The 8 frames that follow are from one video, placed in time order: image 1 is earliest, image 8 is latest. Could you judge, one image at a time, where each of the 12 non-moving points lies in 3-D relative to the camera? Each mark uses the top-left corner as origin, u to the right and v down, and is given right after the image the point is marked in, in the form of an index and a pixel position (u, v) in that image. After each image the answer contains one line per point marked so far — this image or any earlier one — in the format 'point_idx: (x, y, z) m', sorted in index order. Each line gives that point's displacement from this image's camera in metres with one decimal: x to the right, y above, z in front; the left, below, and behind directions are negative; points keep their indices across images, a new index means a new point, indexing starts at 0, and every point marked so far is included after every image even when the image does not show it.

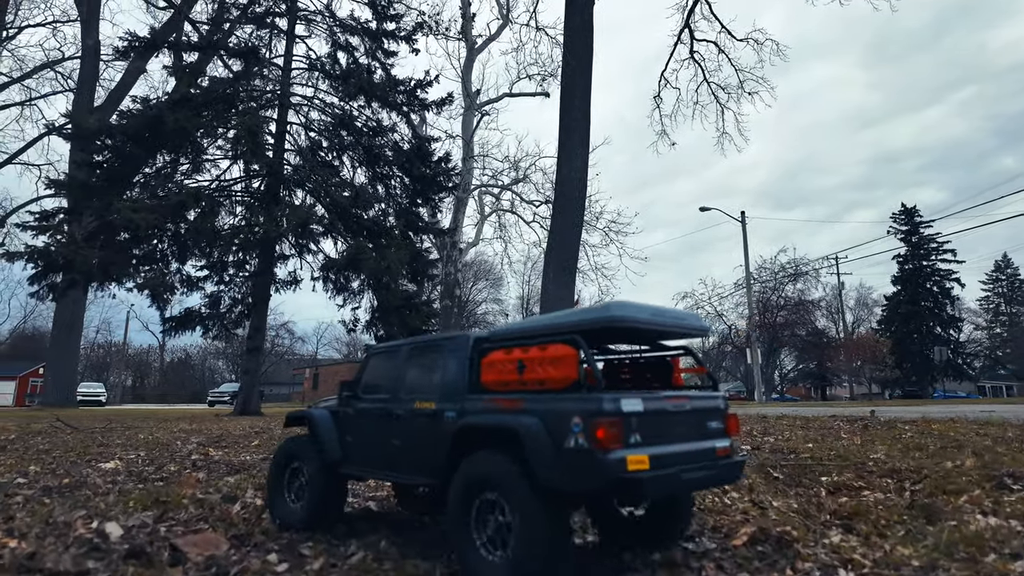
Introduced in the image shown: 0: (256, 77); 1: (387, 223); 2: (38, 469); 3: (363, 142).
0: (-7.9, +6.5, +18.5) m
1: (-3.9, +2.1, +18.7) m
2: (-6.4, -2.7, +8.4) m
3: (-4.7, +4.7, +19.0) m
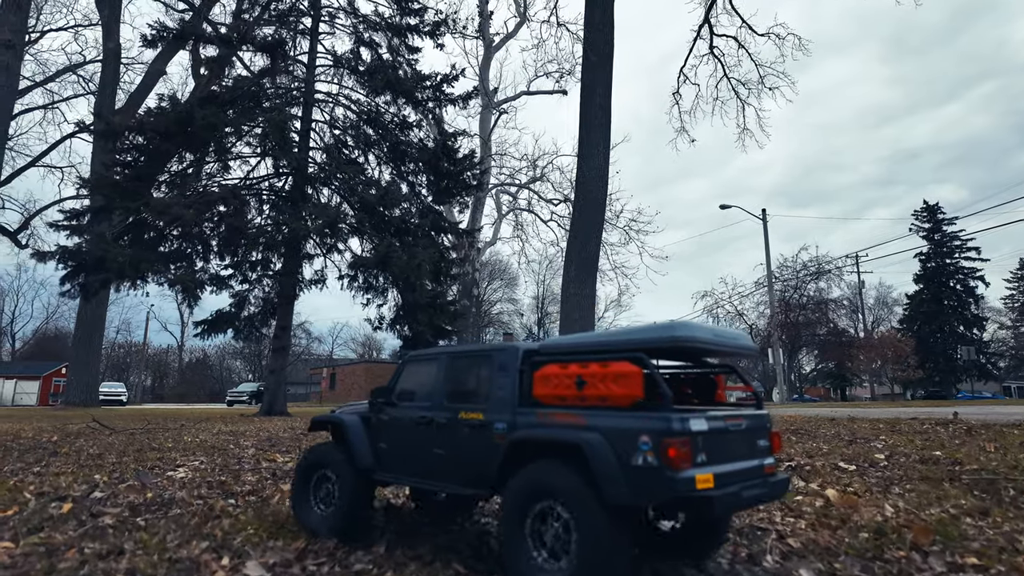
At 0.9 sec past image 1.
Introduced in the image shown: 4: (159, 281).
0: (-7.1, +6.6, +18.4) m
1: (-3.1, +2.2, +18.4) m
2: (-5.8, -2.7, +8.2) m
3: (-3.8, +4.7, +18.8) m
4: (-9.9, +0.3, +17.0) m
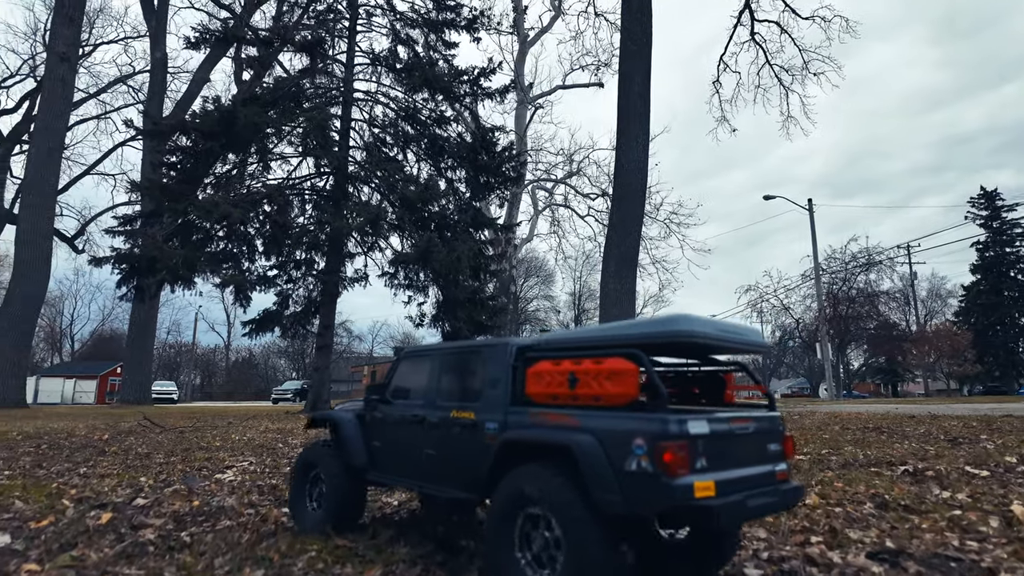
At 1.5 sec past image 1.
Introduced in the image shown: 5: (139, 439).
0: (-5.9, +6.6, +18.5) m
1: (-1.9, +2.3, +18.3) m
2: (-5.1, -2.7, +8.3) m
3: (-2.6, +4.8, +18.7) m
4: (-8.7, +0.3, +17.3) m
5: (-7.5, -3.0, +11.9) m
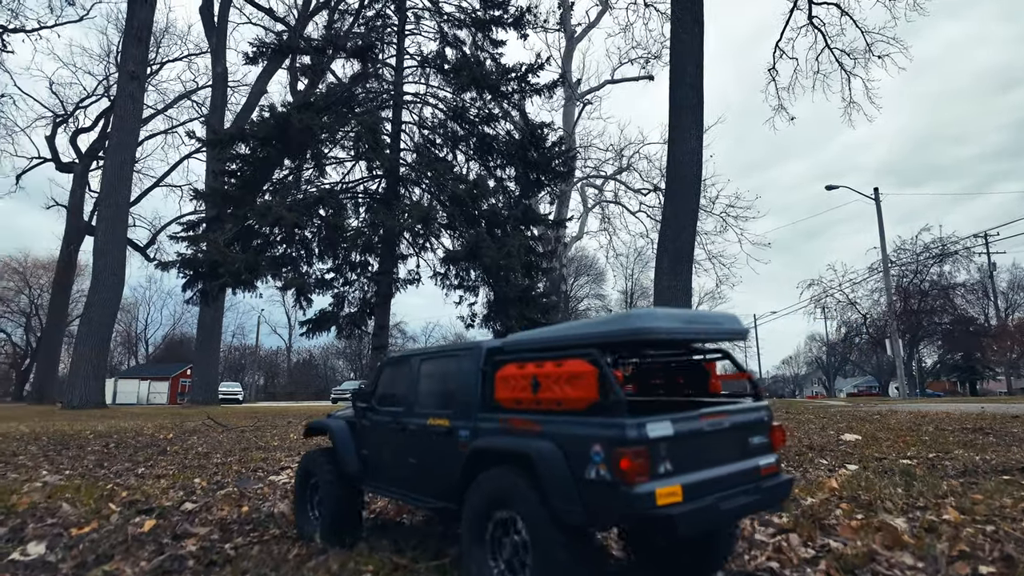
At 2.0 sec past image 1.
0: (-4.4, +6.6, +18.7) m
1: (-0.3, +2.3, +18.2) m
2: (-4.3, -2.7, +8.4) m
3: (-1.1, +4.9, +18.7) m
4: (-7.1, +0.3, +17.8) m
5: (-6.4, -3.1, +12.3) m
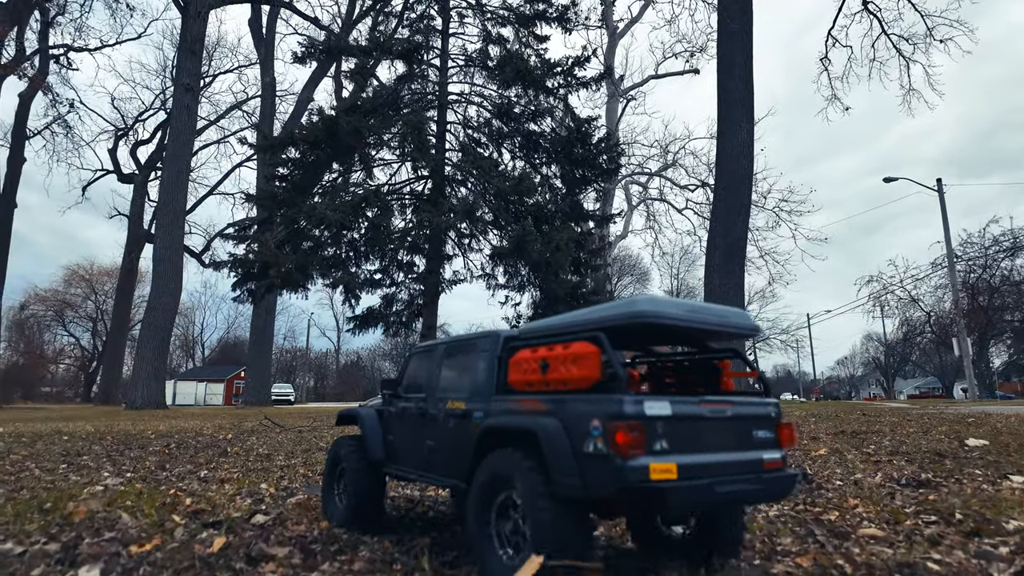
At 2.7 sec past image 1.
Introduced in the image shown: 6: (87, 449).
0: (-3.0, +6.5, +18.7) m
1: (+1.1, +2.3, +17.9) m
2: (-3.5, -2.7, +8.4) m
3: (+0.3, +4.9, +18.4) m
4: (-5.7, +0.2, +18.0) m
5: (-5.3, -3.1, +12.5) m
6: (-7.3, -2.8, +10.4) m
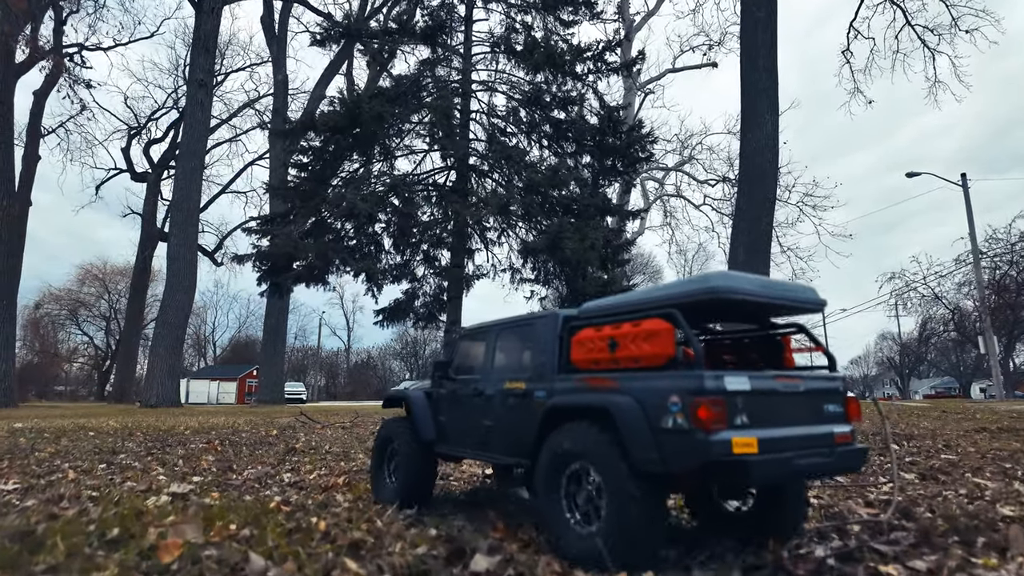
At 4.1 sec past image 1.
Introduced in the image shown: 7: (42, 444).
0: (-2.2, +6.7, +18.1) m
1: (+1.9, +2.5, +17.2) m
2: (-2.8, -2.5, +7.9) m
3: (+1.2, +5.1, +17.8) m
4: (-4.9, +0.4, +17.4) m
5: (-4.6, -3.0, +11.9) m
6: (-6.6, -2.6, +9.9) m
7: (-7.8, -2.6, +9.8) m
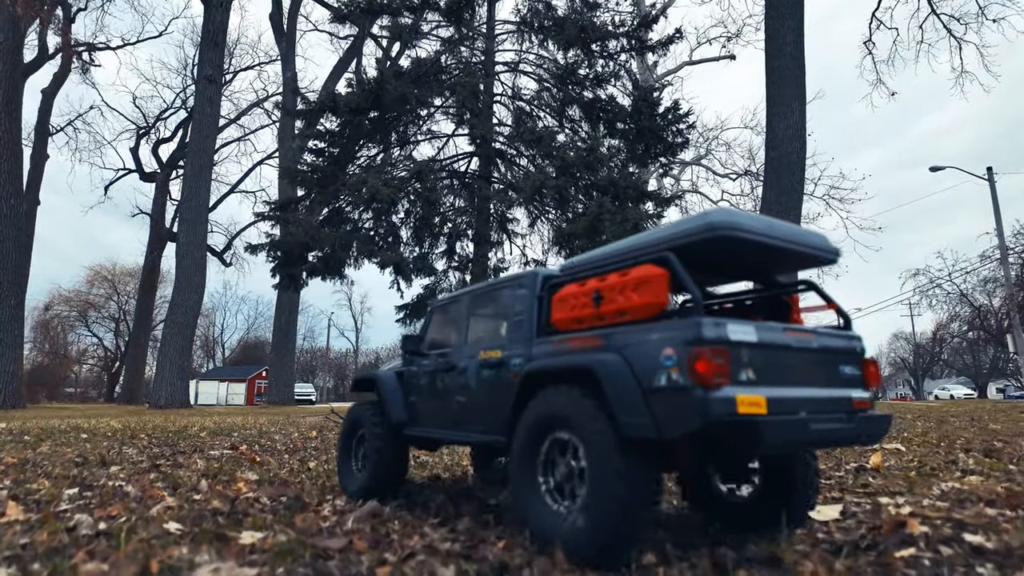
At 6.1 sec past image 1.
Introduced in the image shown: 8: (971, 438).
0: (-1.4, +6.9, +17.2) m
1: (+2.7, +2.7, +16.2) m
2: (-2.1, -2.3, +6.9) m
3: (+1.9, +5.3, +16.8) m
4: (-4.1, +0.6, +16.5) m
5: (-3.8, -2.8, +11.0) m
6: (-5.9, -2.4, +9.0) m
7: (-7.1, -2.4, +8.9) m
8: (+7.8, -2.6, +10.1) m
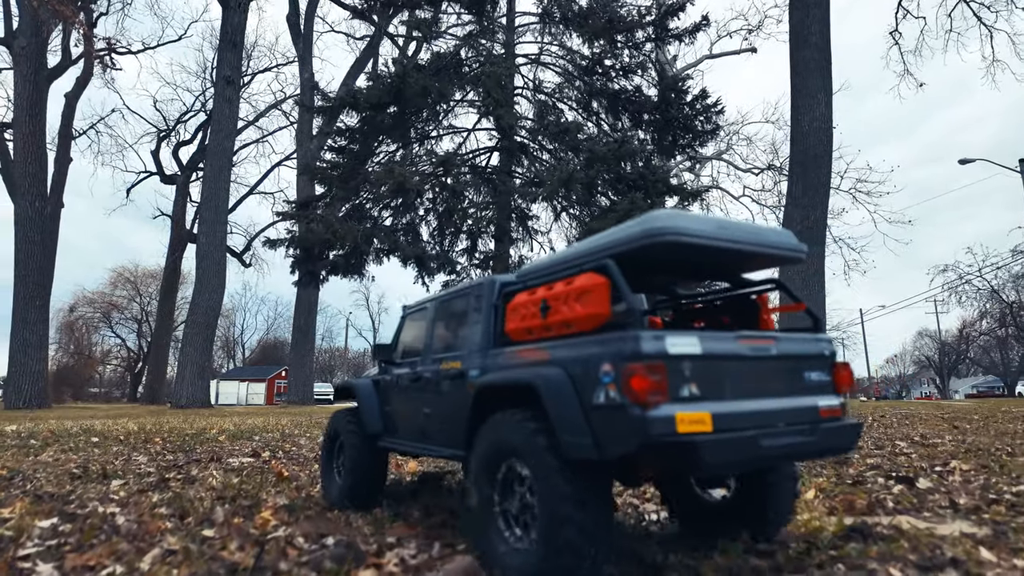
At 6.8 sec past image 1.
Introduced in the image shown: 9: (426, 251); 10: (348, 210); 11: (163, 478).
0: (-0.8, +7.0, +16.8) m
1: (+3.3, +2.8, +15.8) m
2: (-1.8, -2.3, +6.6) m
3: (+2.5, +5.4, +16.4) m
4: (-3.5, +0.6, +16.2) m
5: (-3.4, -2.7, +10.7) m
6: (-5.5, -2.4, +8.7) m
7: (-6.7, -2.4, +8.7) m
8: (+8.3, -2.5, +9.6) m
9: (-2.5, +0.8, +16.5) m
10: (-4.5, +2.0, +16.1) m
11: (-4.3, -2.3, +7.7) m
